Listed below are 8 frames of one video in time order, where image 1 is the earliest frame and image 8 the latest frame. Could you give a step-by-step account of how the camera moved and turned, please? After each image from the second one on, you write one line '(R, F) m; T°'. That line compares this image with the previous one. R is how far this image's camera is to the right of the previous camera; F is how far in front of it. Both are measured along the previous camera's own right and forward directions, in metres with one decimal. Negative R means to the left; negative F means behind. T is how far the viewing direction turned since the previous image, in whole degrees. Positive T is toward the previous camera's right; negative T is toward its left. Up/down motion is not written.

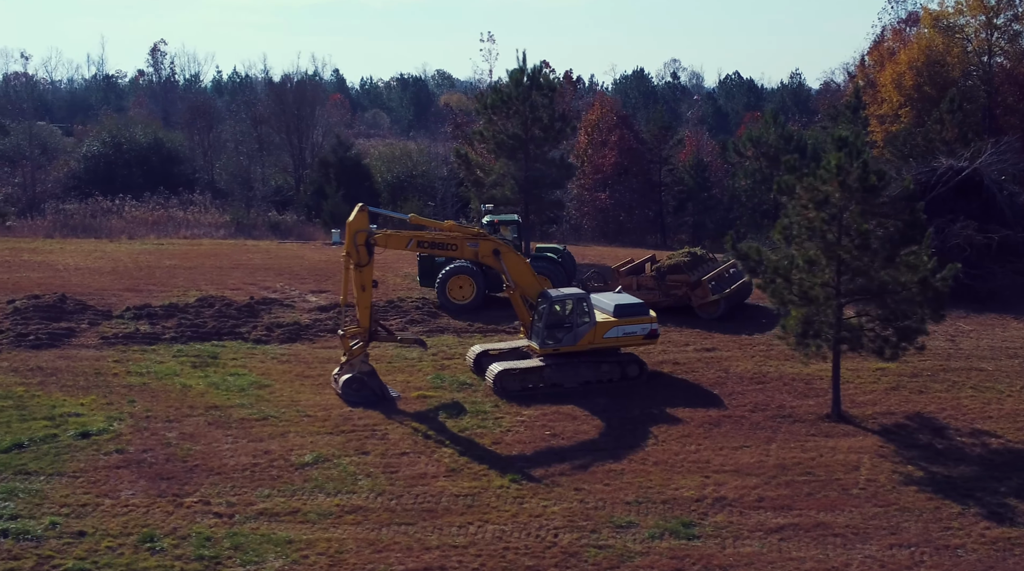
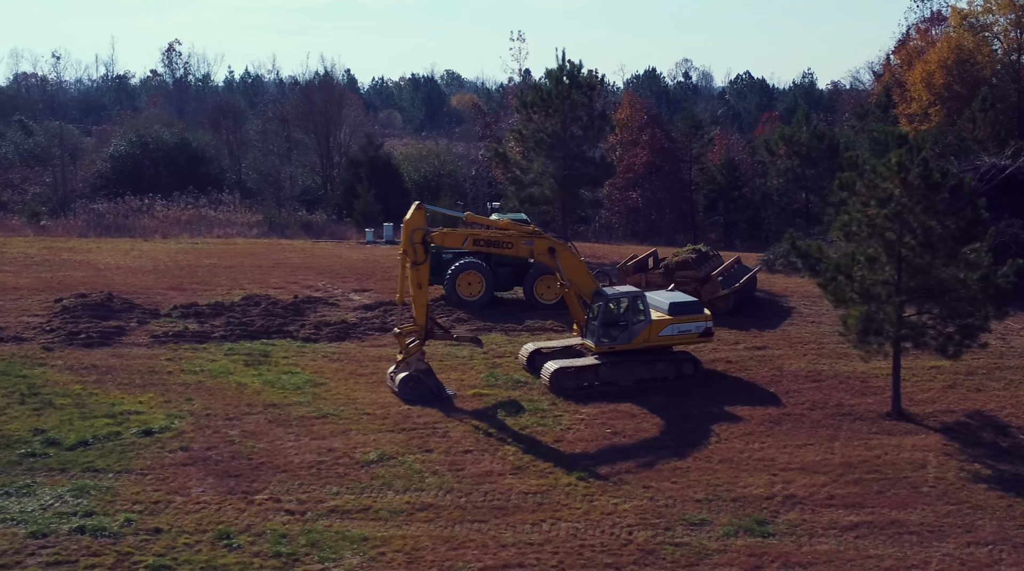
(-0.7, 0.0) m; 0°
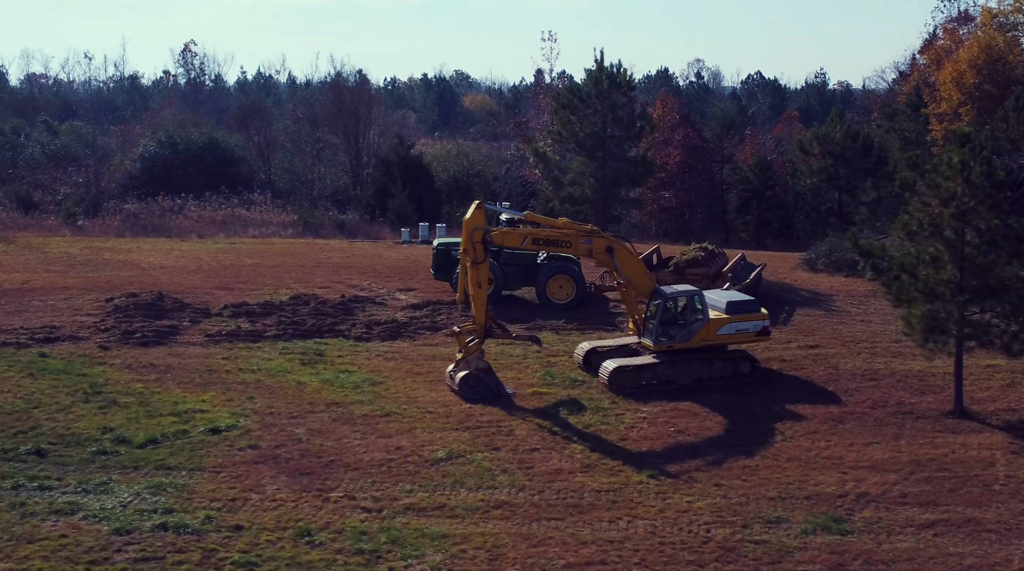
(-0.8, -0.1) m; 0°
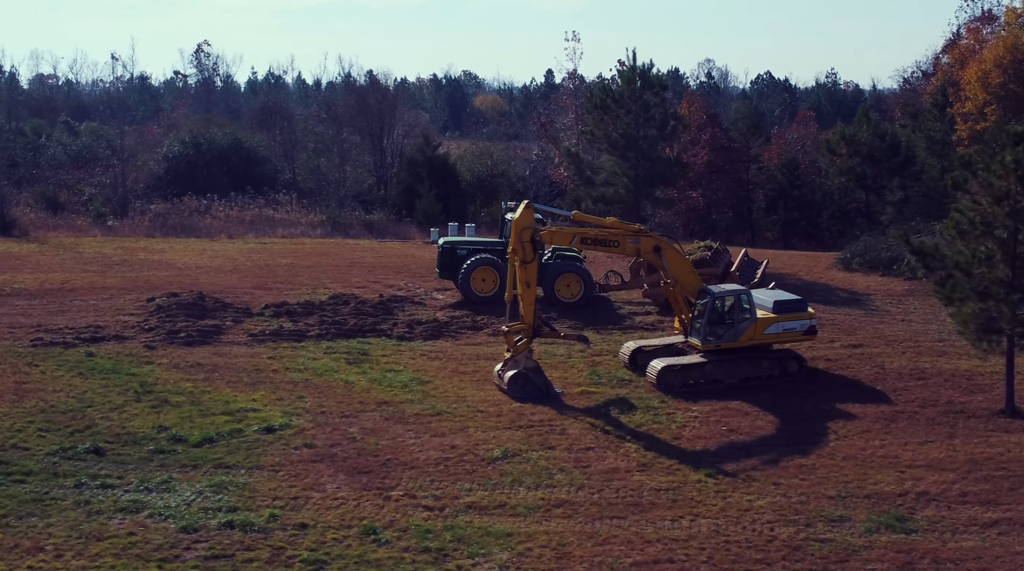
(-0.6, 0.0) m; 0°
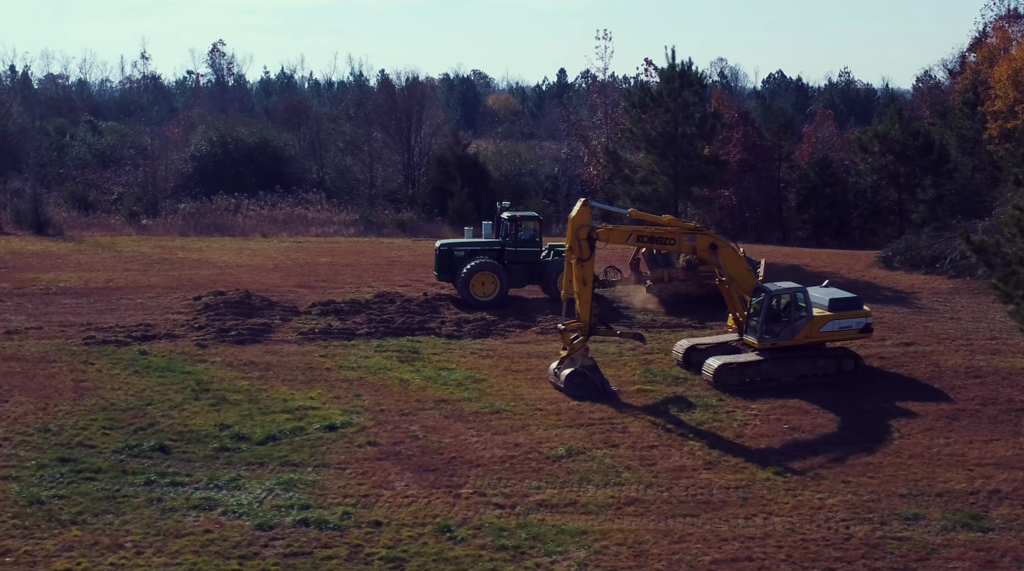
(-0.7, 0.0) m; 0°
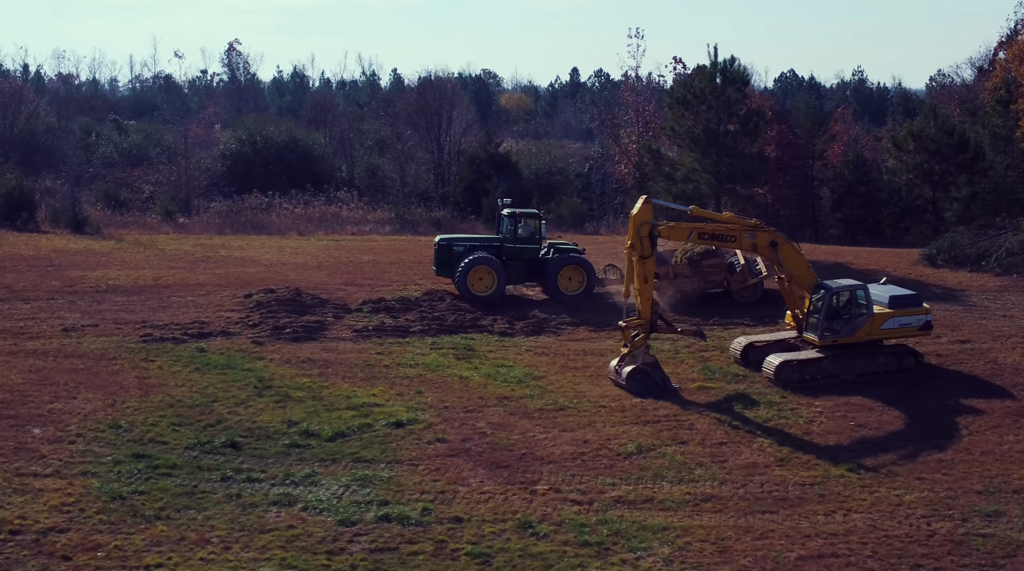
(-0.8, 0.0) m; 0°
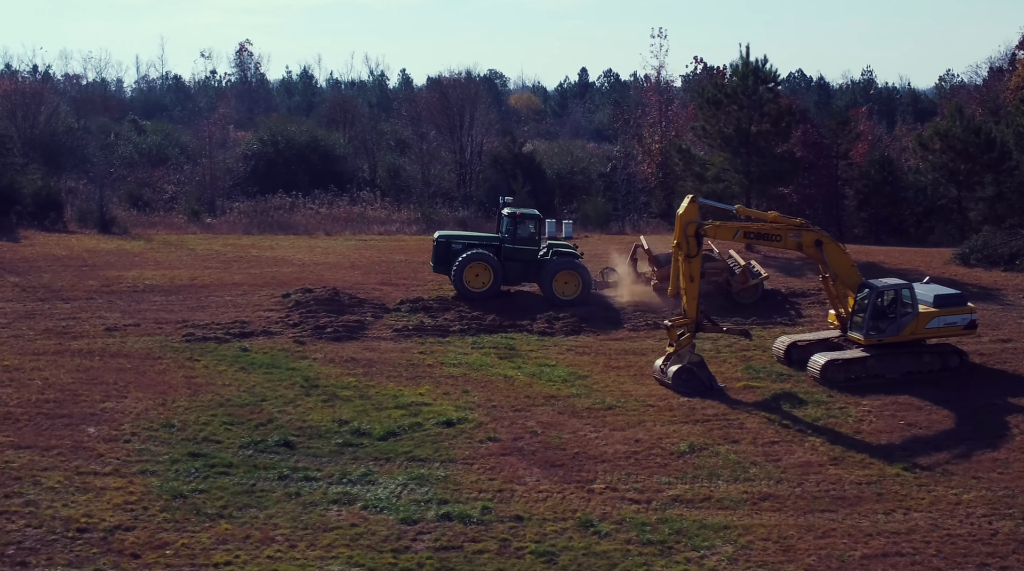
(-0.6, 0.0) m; 0°
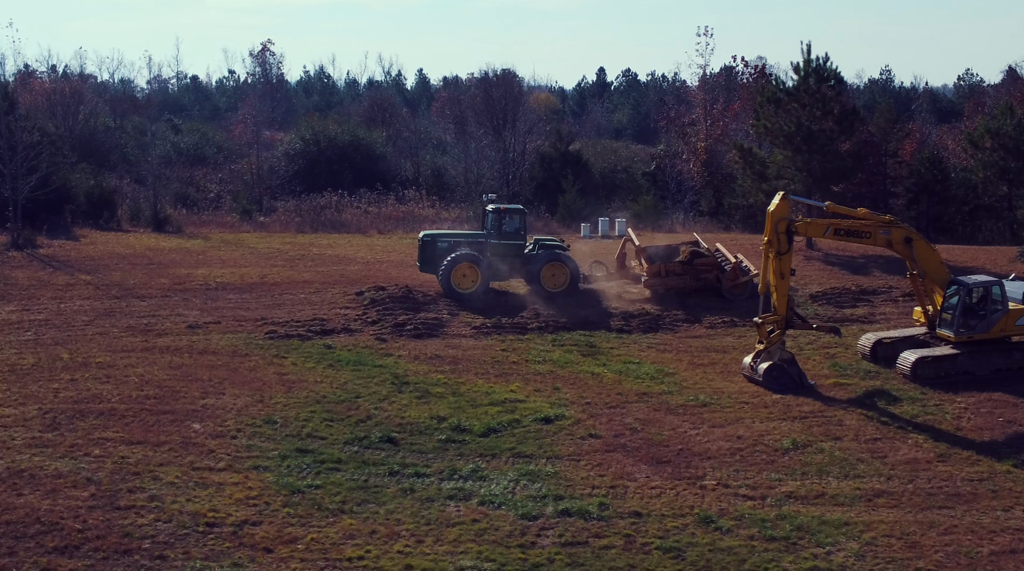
(-1.2, 0.0) m; -1°
